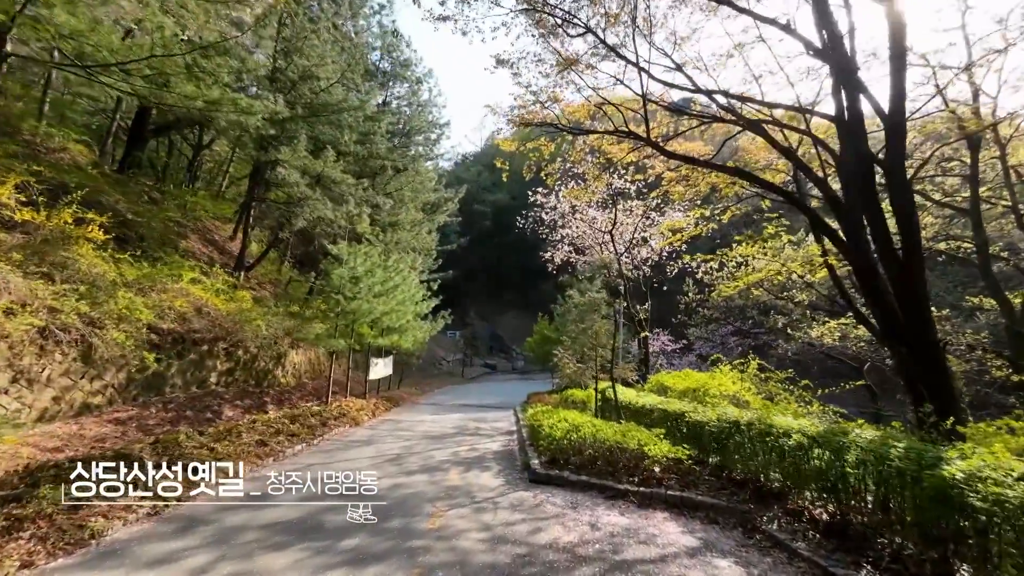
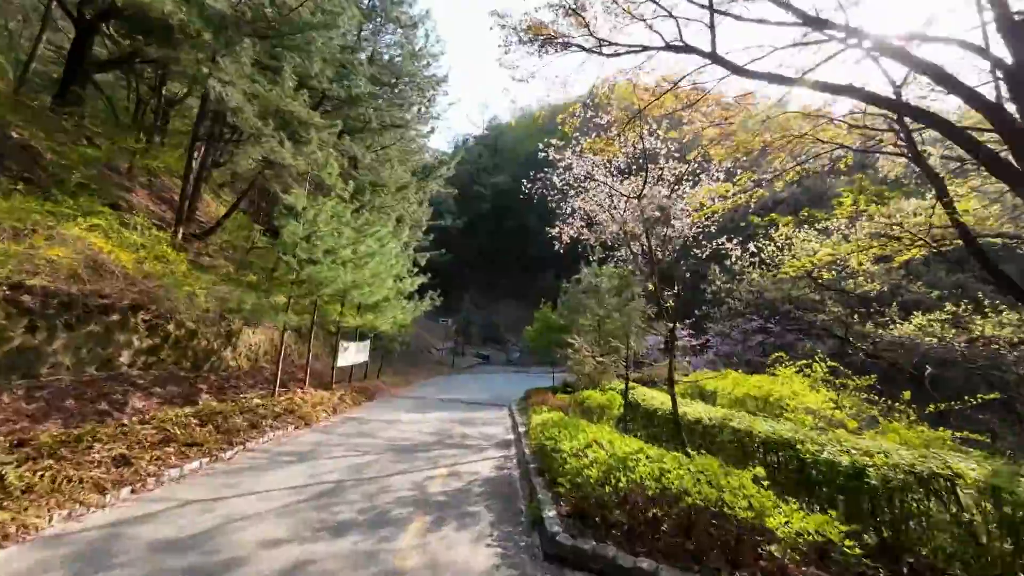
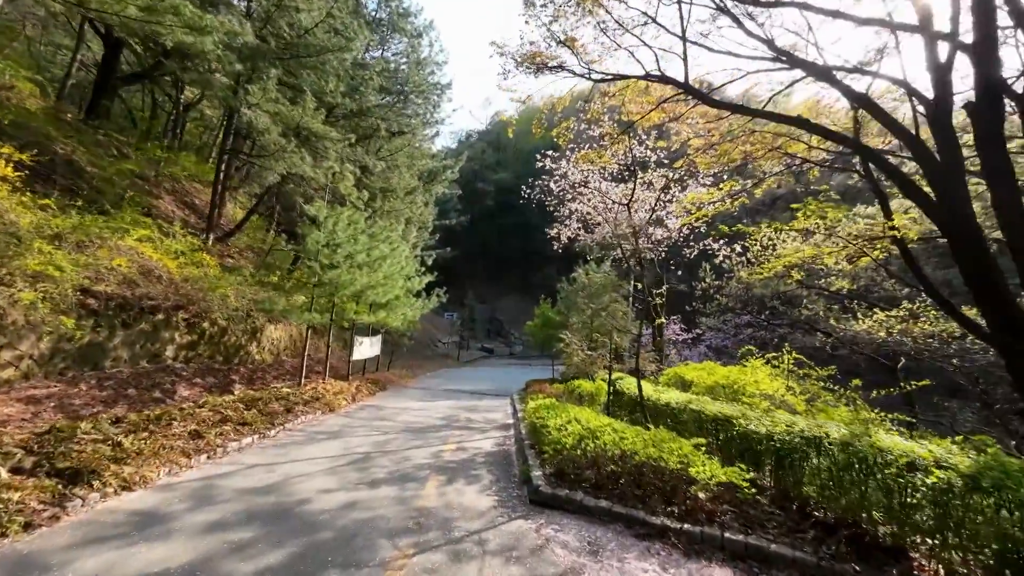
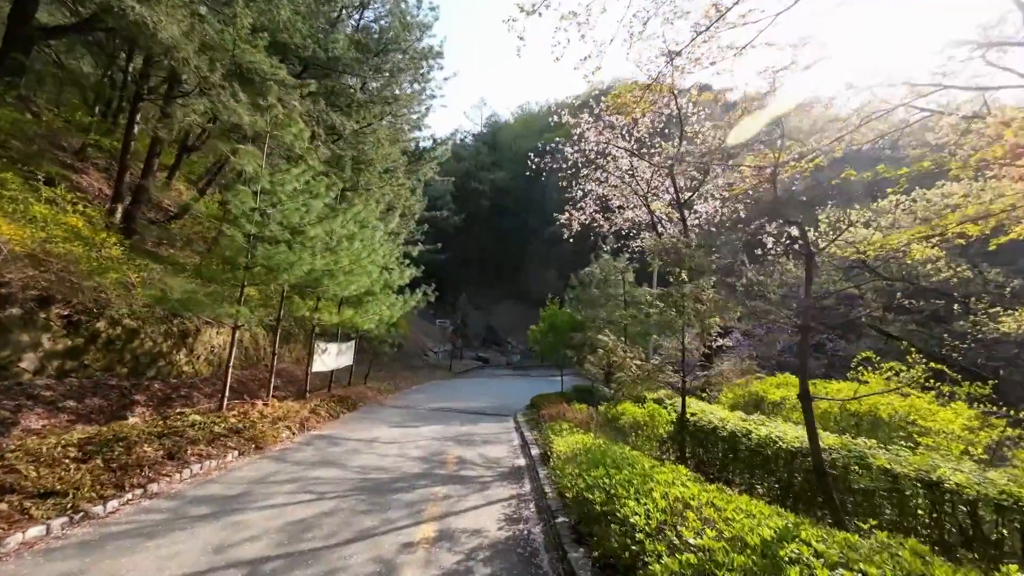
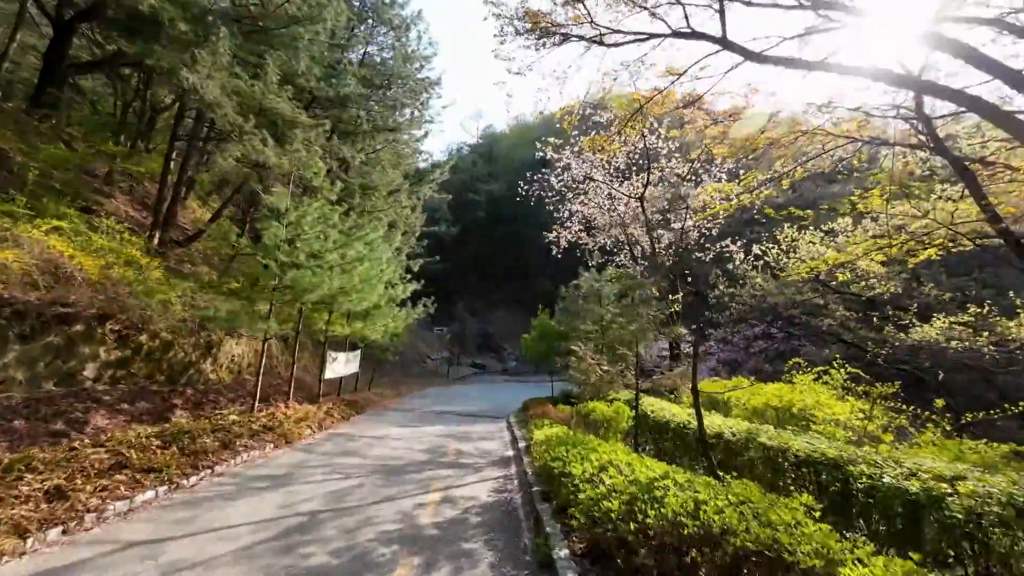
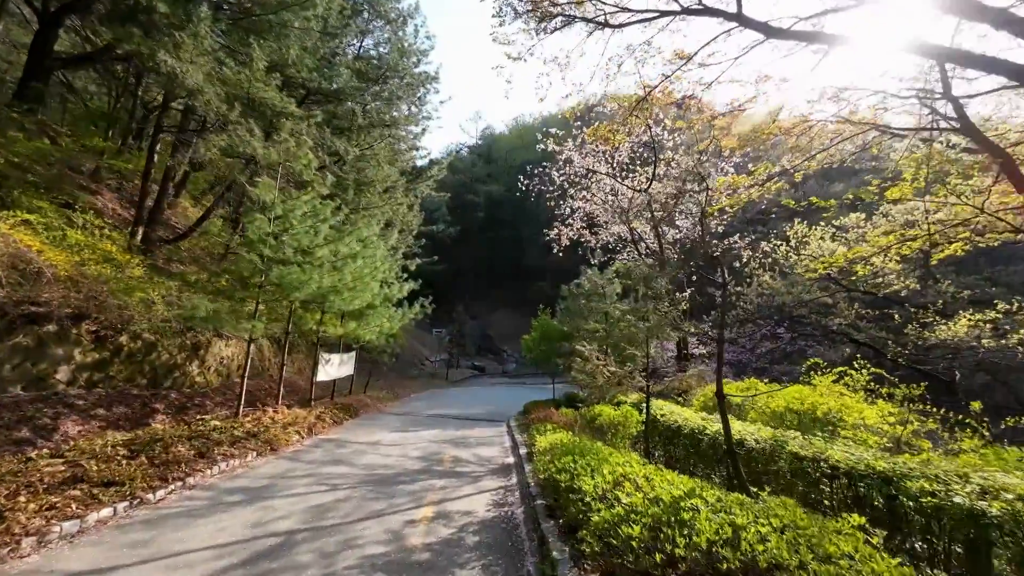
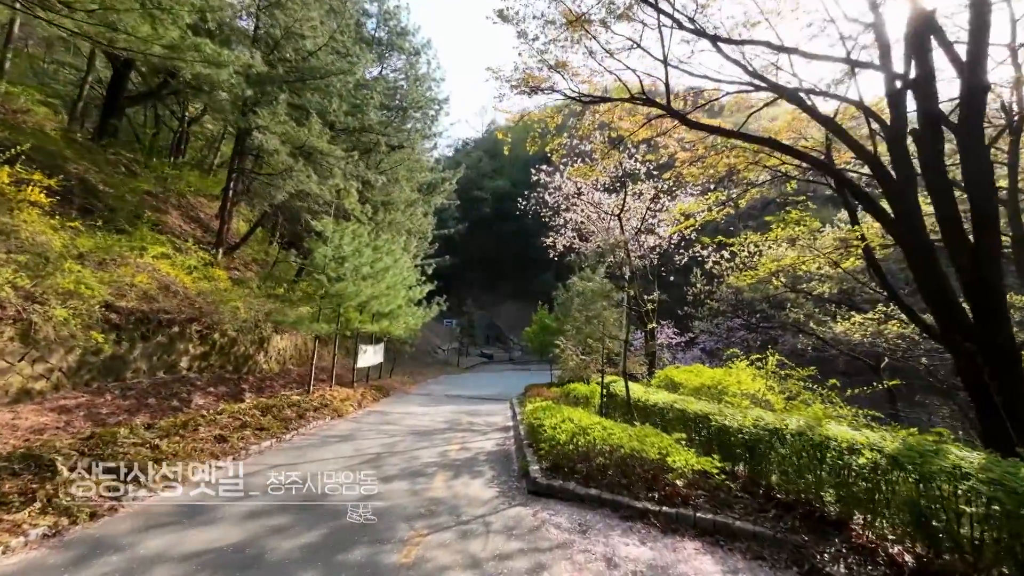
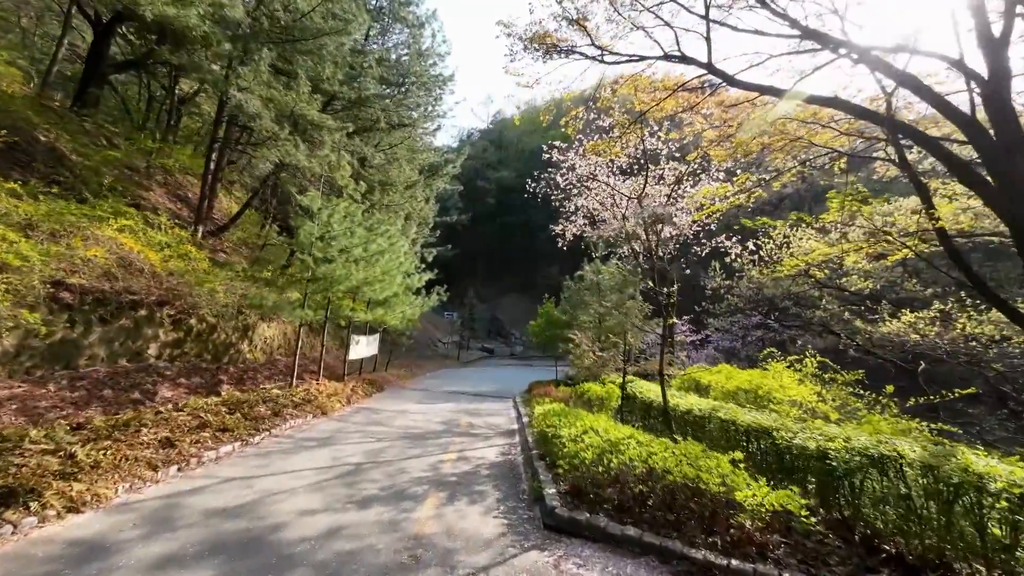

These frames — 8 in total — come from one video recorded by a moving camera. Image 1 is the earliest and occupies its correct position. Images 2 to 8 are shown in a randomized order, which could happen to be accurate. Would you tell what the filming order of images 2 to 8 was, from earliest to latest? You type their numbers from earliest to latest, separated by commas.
7, 3, 8, 2, 5, 6, 4
